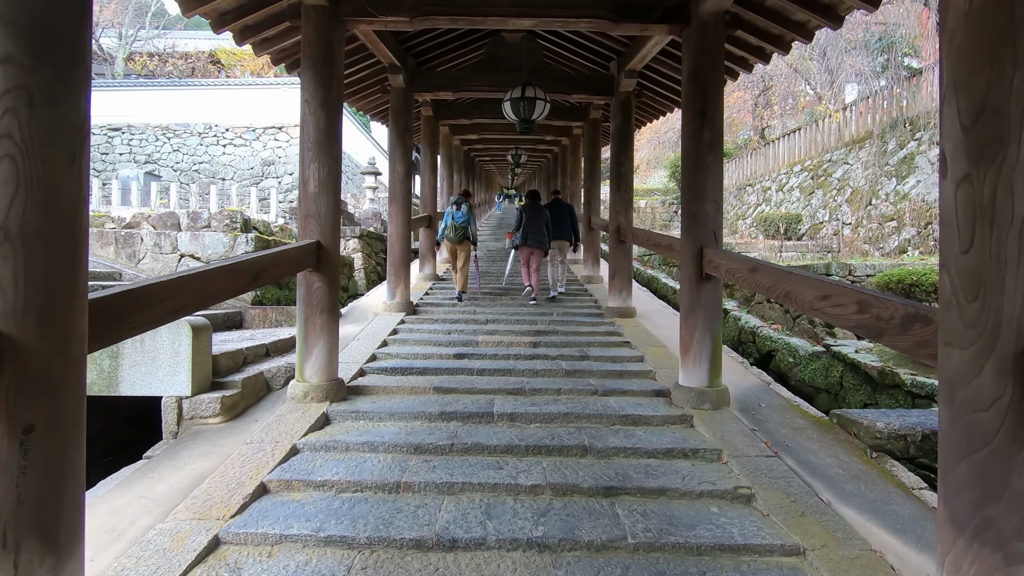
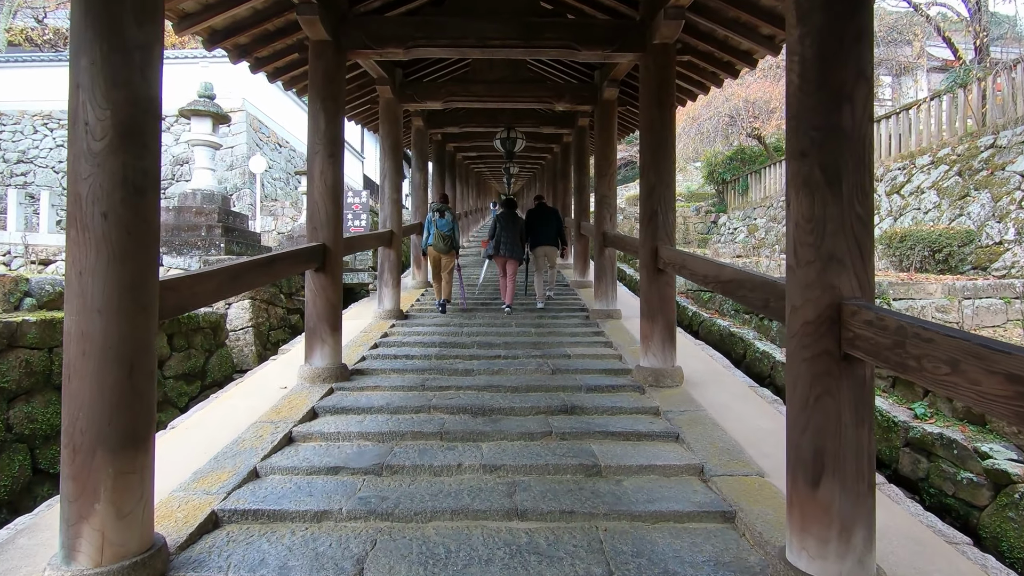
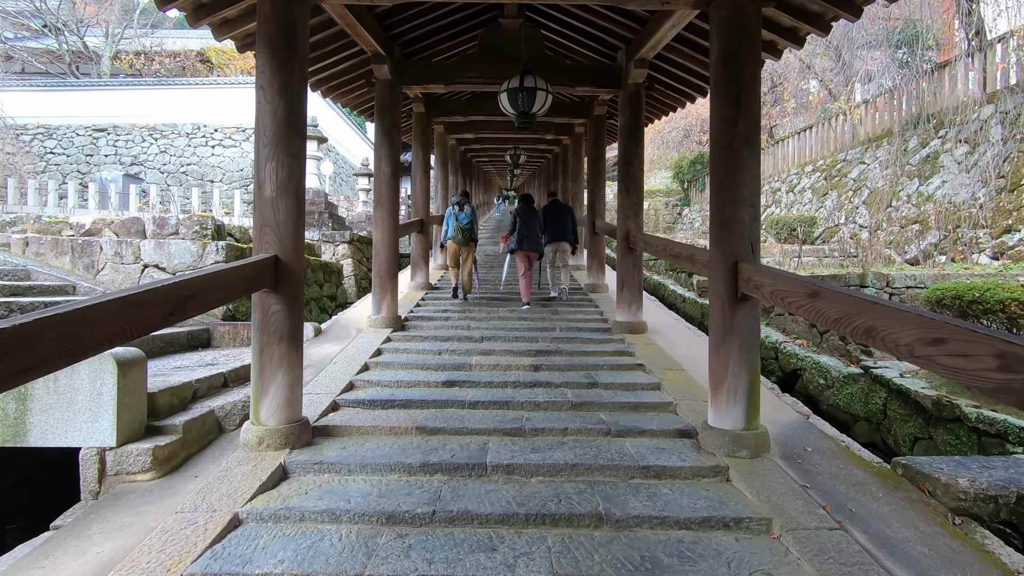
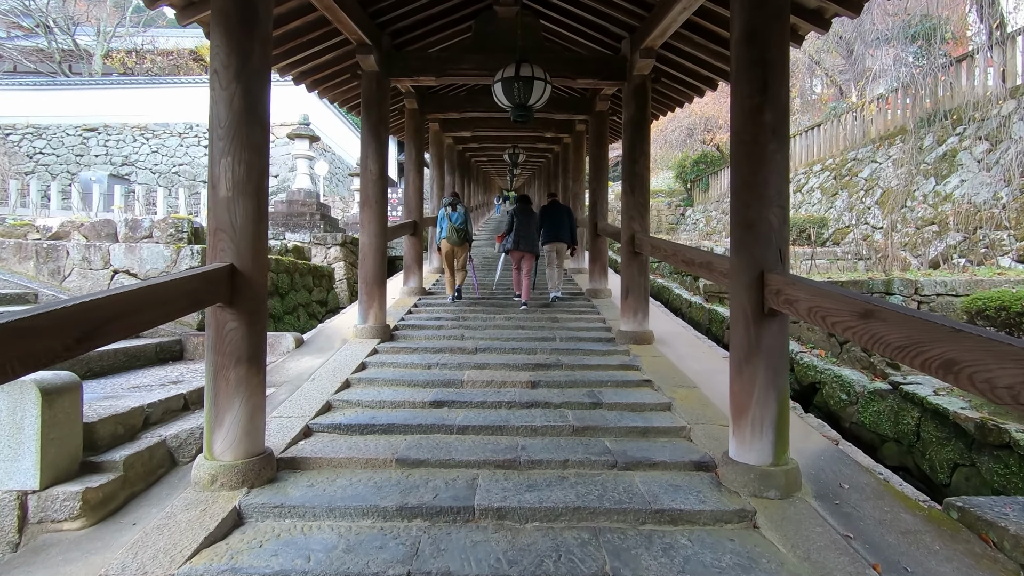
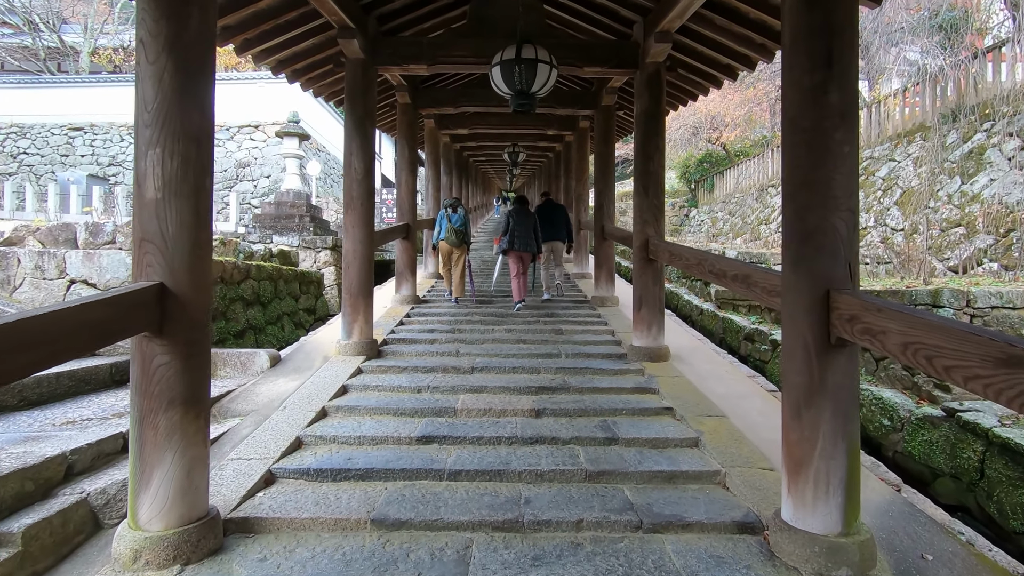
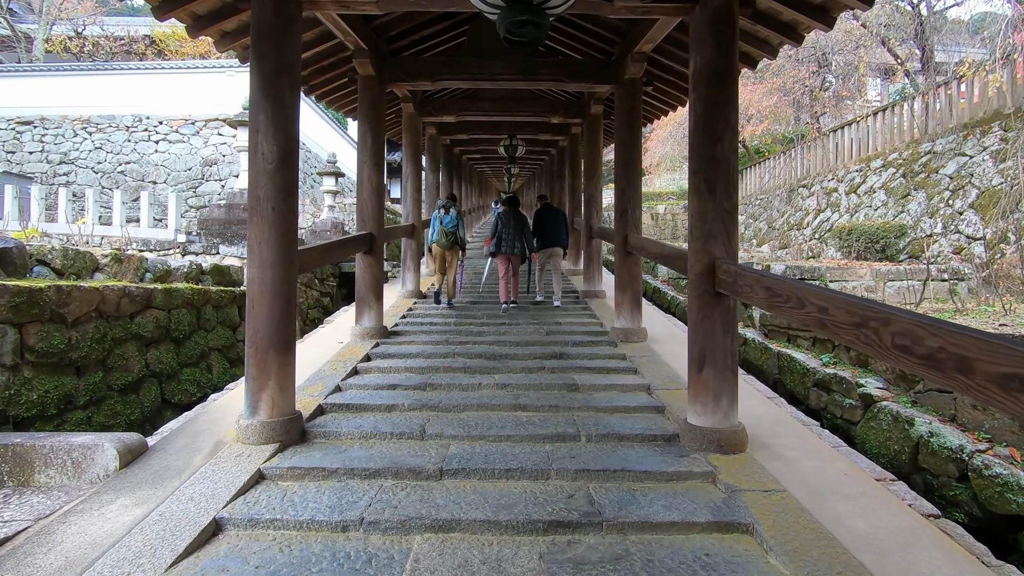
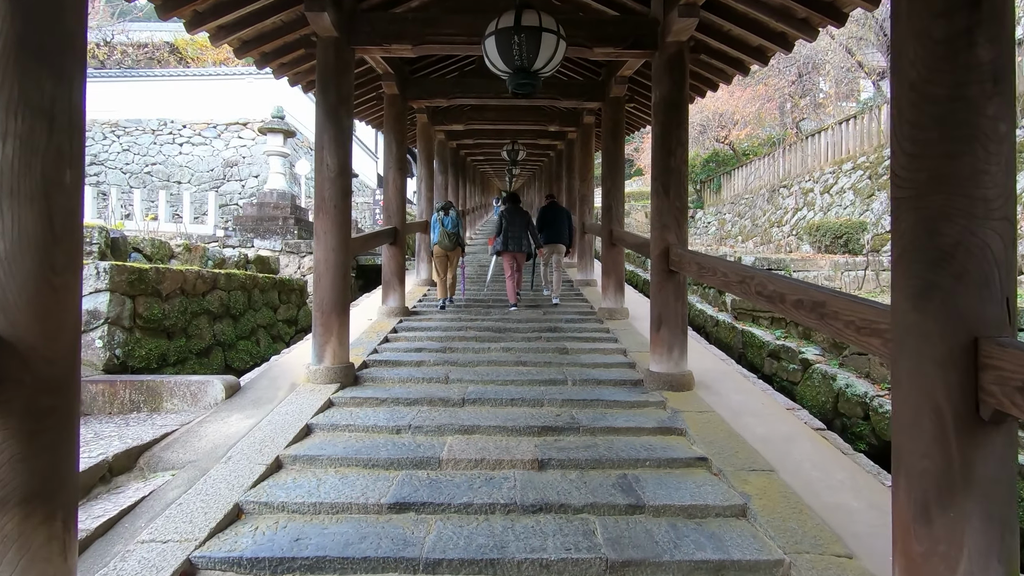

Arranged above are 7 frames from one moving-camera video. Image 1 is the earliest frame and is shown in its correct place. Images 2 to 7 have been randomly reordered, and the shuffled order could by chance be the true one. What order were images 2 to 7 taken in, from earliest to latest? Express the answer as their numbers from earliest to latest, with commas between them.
3, 4, 5, 7, 6, 2
